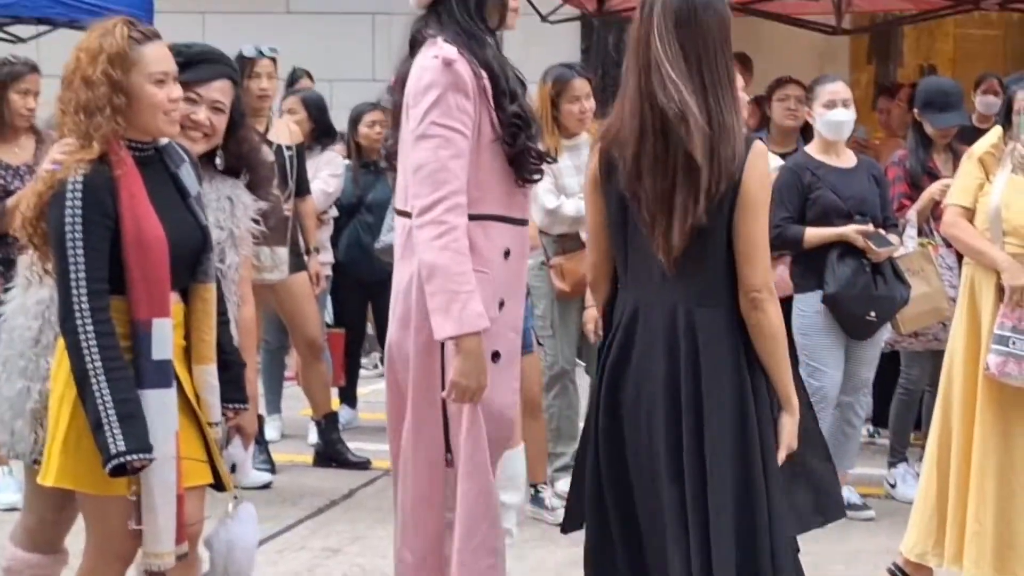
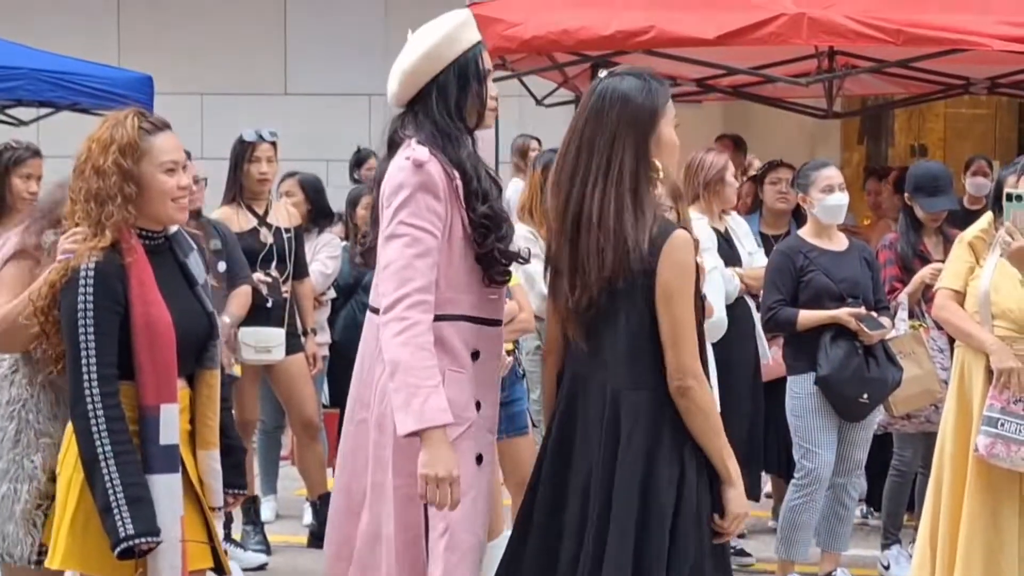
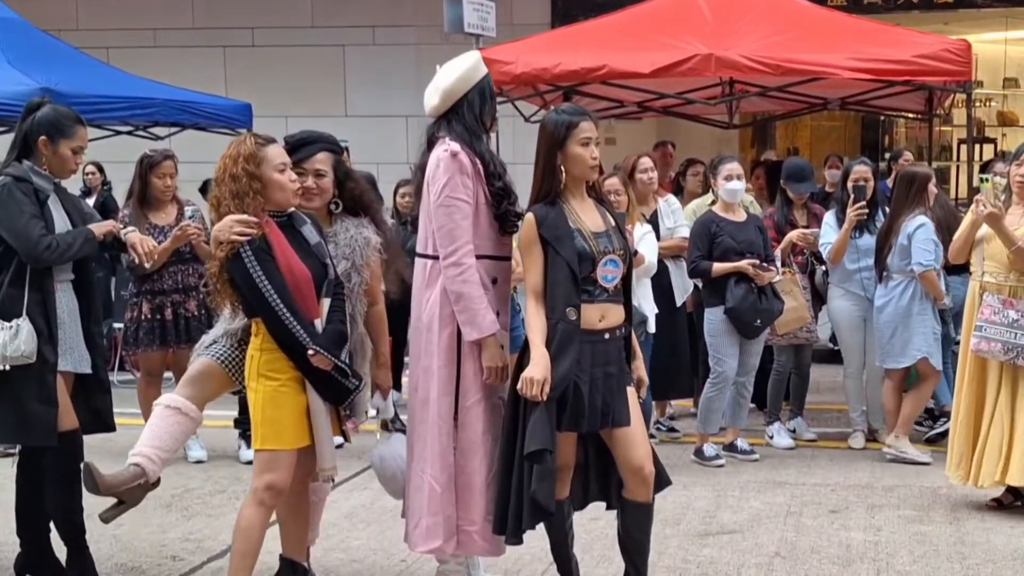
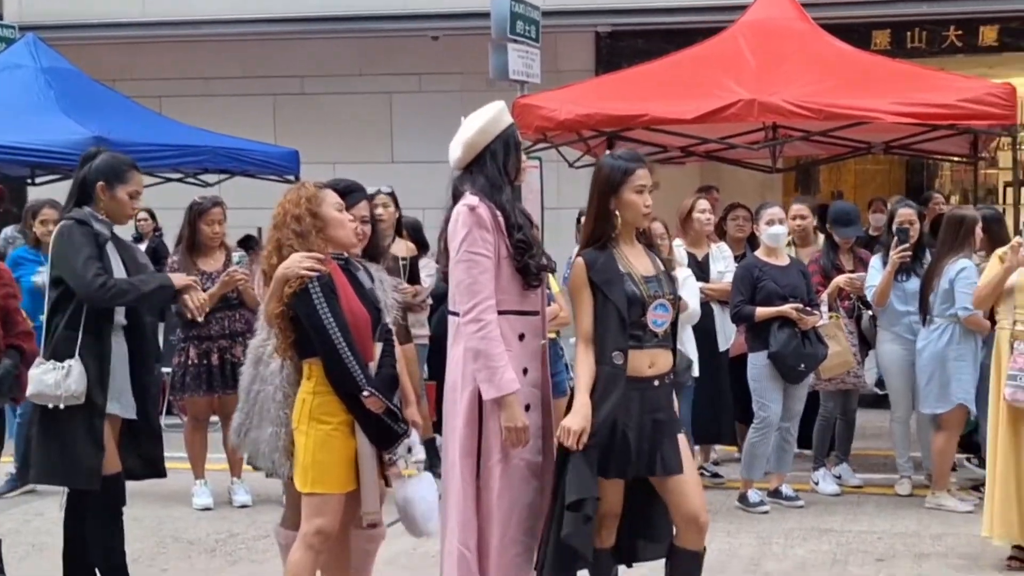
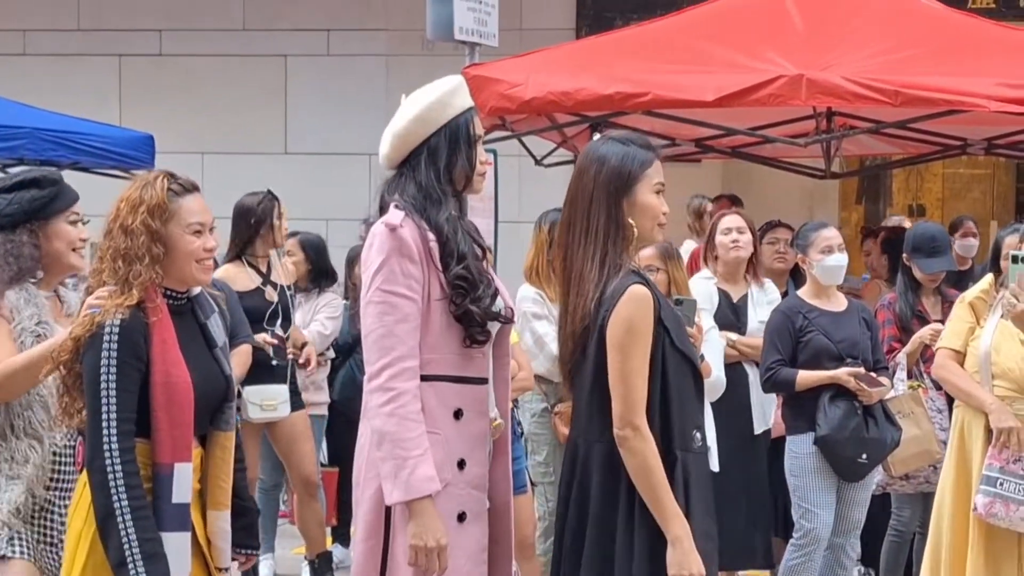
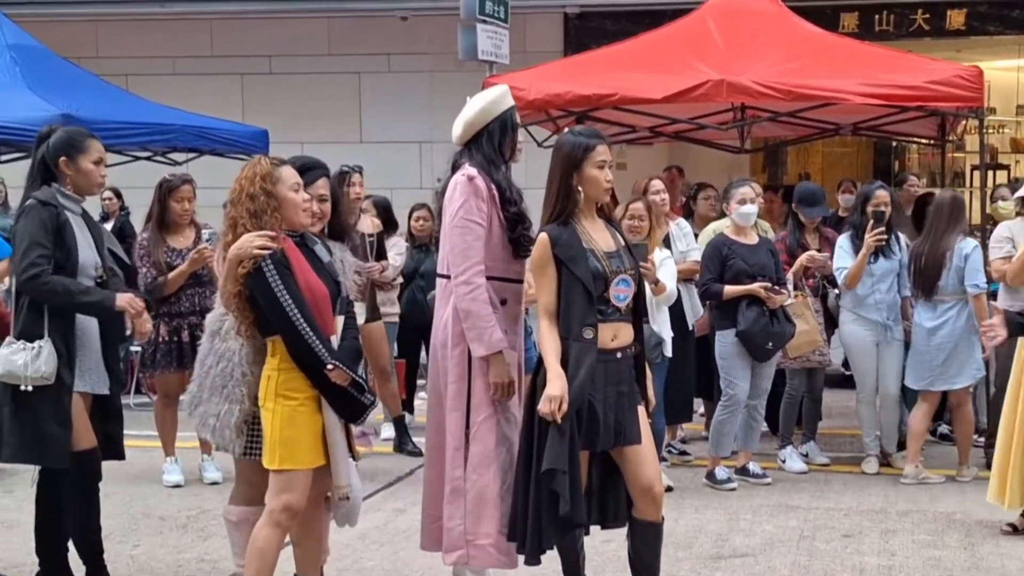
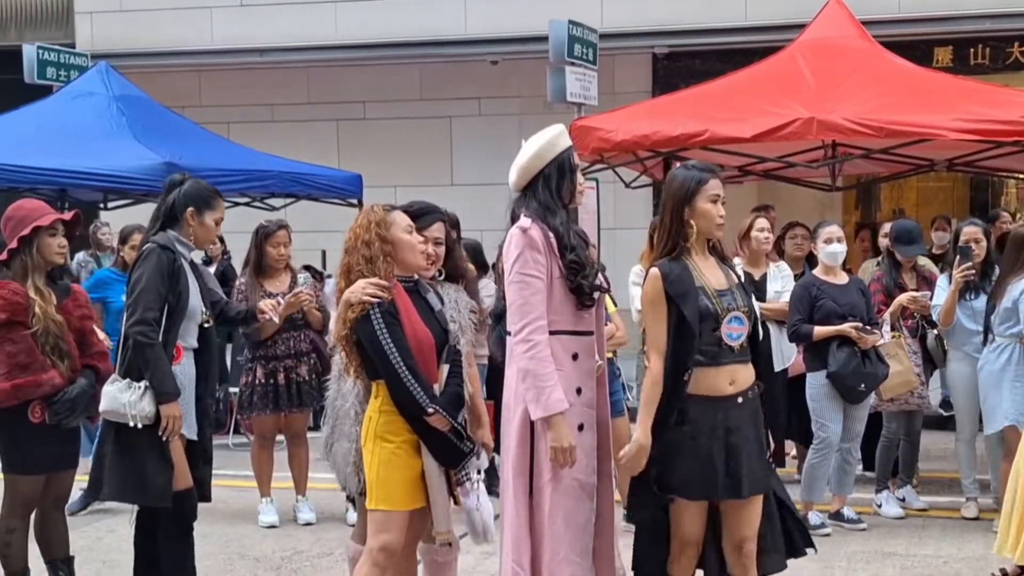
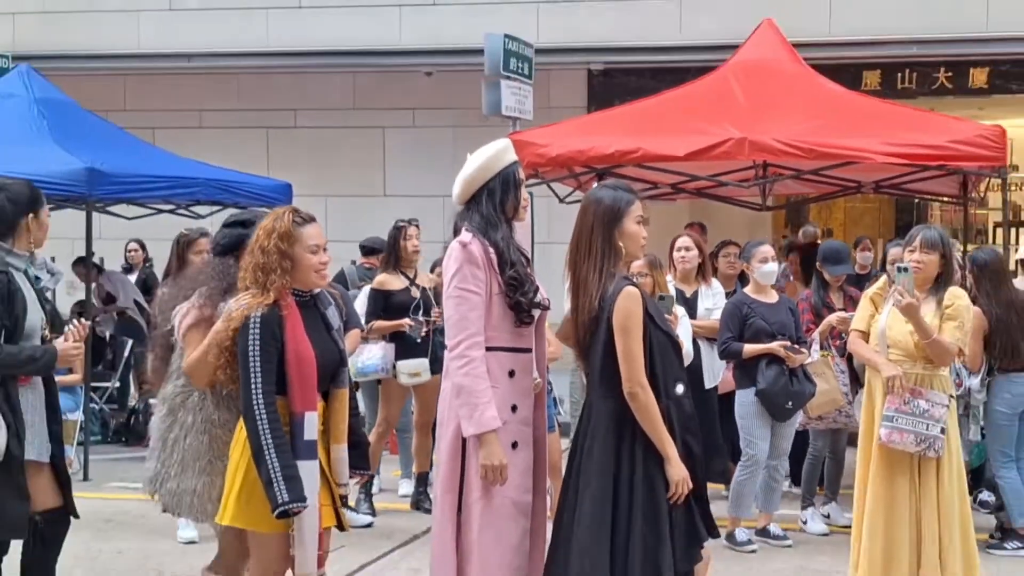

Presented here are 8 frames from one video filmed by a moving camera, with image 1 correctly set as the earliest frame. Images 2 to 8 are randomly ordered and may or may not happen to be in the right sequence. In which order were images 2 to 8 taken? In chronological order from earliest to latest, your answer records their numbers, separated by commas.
2, 5, 8, 7, 4, 3, 6
